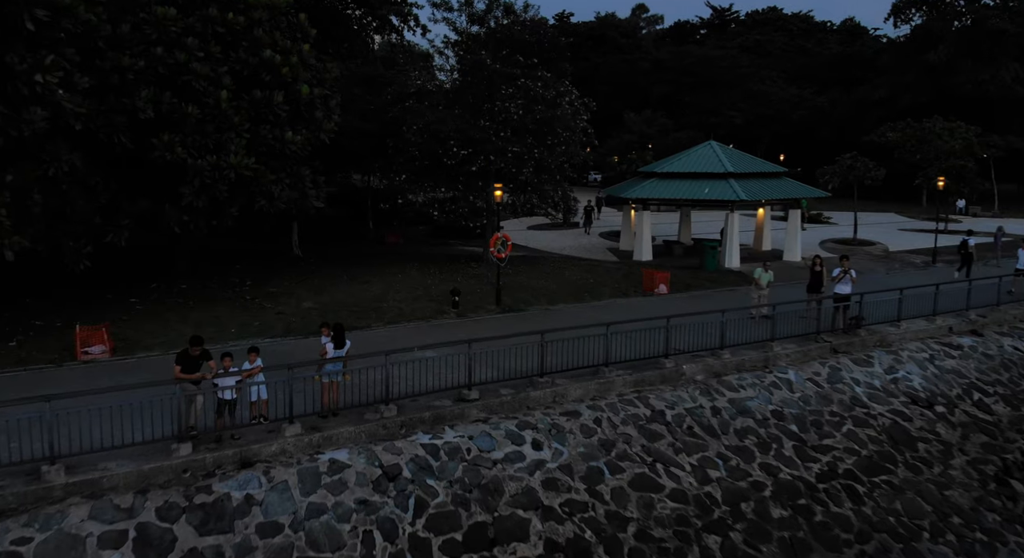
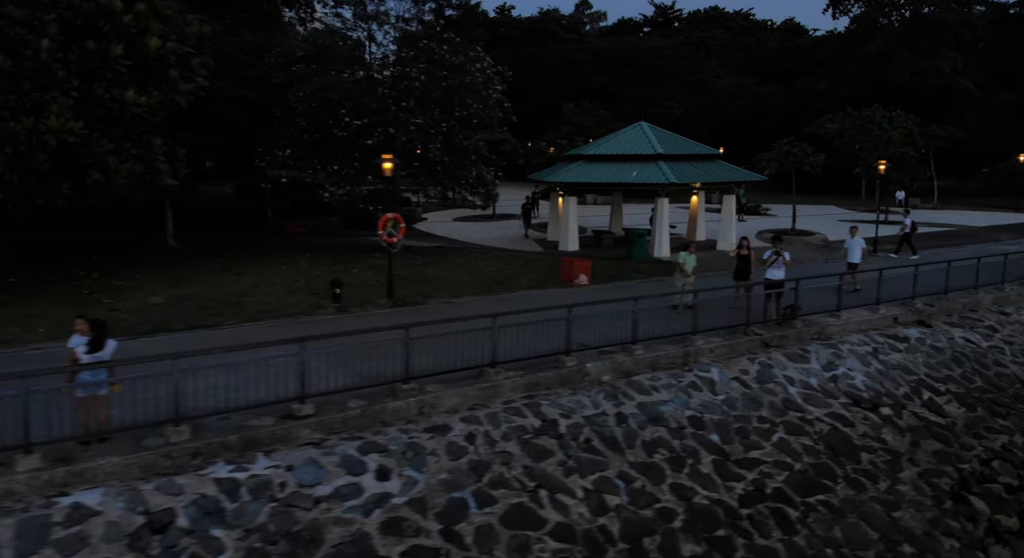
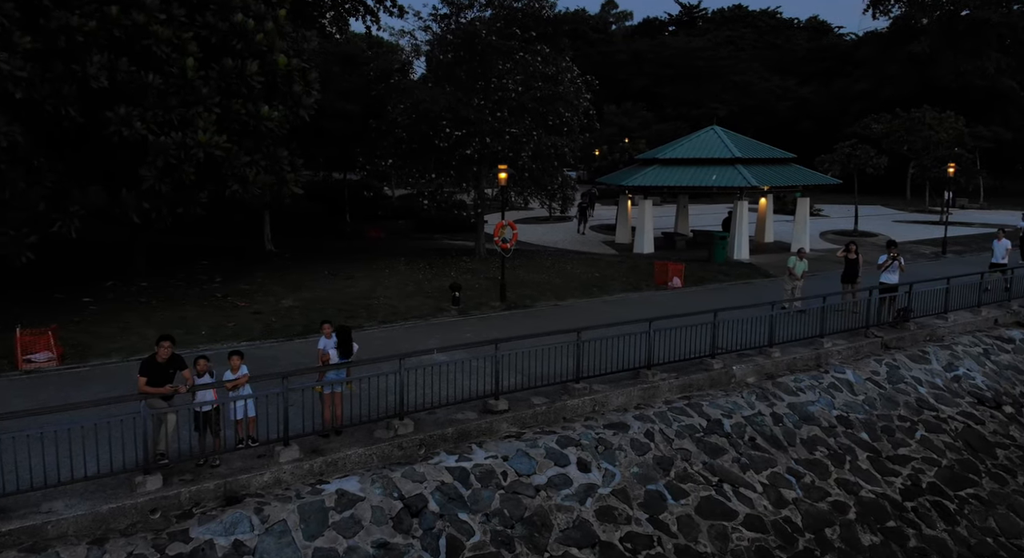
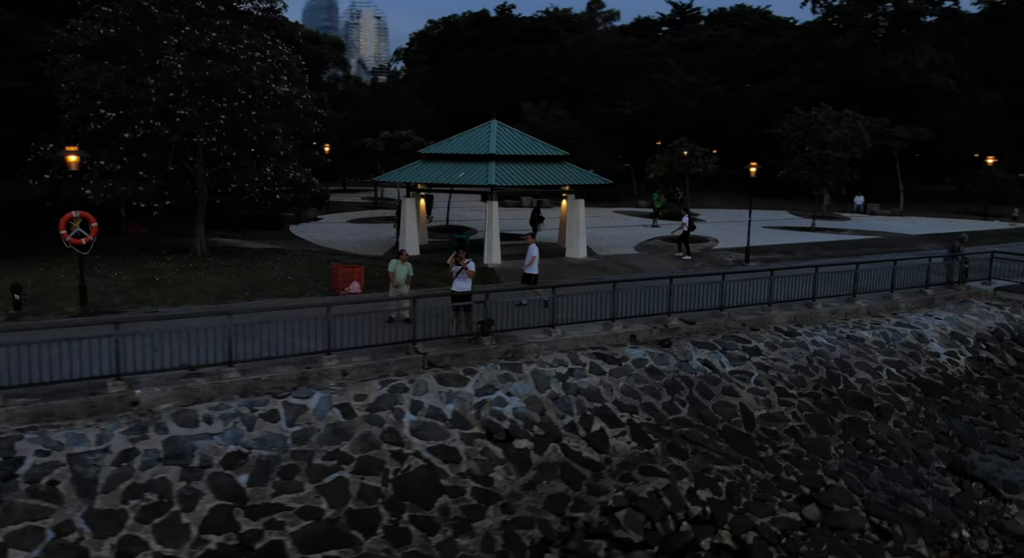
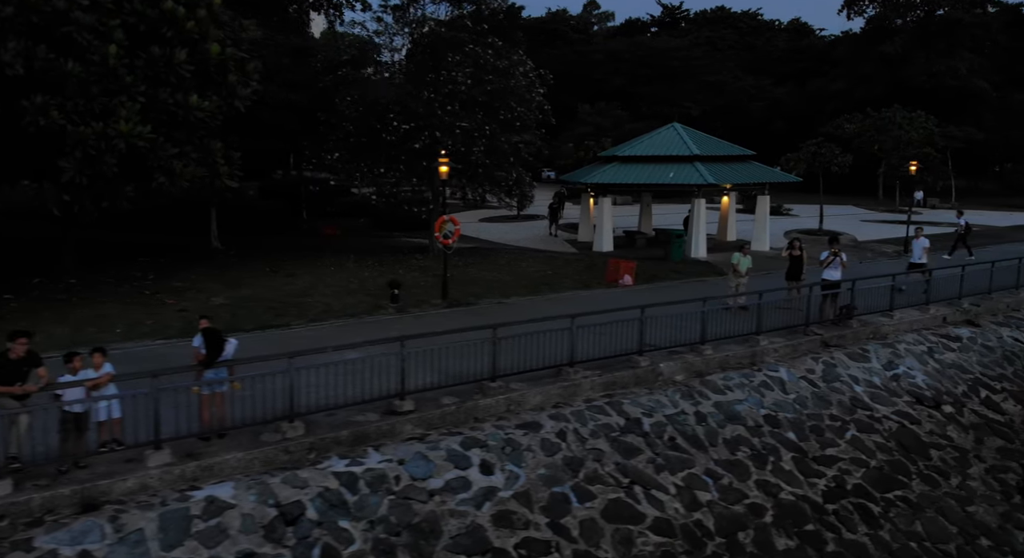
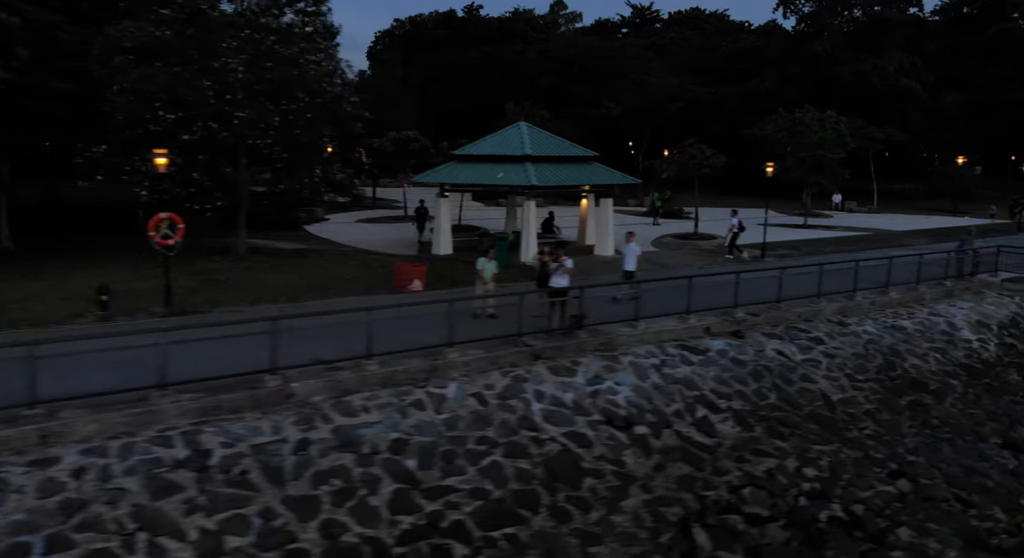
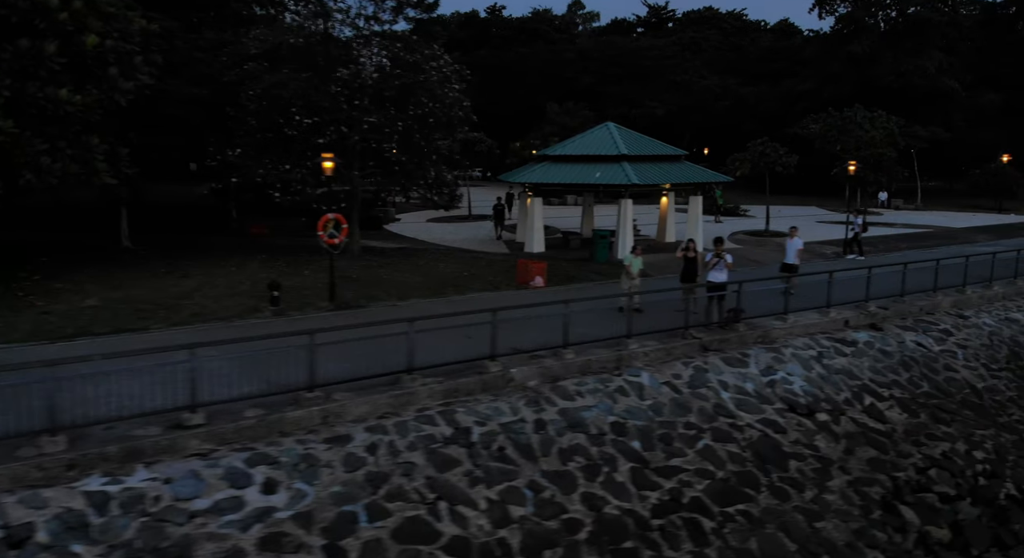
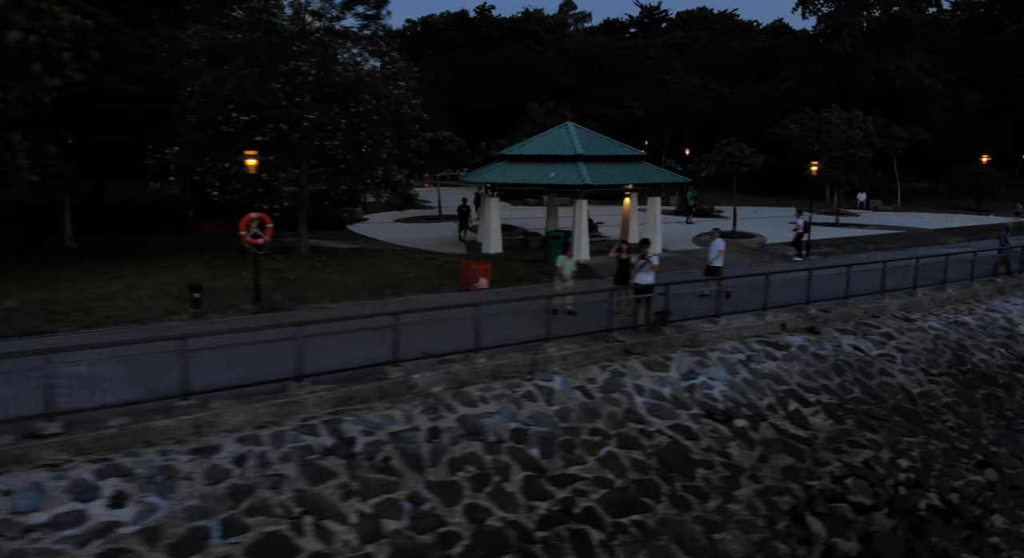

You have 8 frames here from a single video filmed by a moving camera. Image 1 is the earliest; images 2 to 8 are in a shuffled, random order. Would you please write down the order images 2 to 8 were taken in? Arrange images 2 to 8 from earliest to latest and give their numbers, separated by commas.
3, 5, 2, 7, 8, 6, 4
